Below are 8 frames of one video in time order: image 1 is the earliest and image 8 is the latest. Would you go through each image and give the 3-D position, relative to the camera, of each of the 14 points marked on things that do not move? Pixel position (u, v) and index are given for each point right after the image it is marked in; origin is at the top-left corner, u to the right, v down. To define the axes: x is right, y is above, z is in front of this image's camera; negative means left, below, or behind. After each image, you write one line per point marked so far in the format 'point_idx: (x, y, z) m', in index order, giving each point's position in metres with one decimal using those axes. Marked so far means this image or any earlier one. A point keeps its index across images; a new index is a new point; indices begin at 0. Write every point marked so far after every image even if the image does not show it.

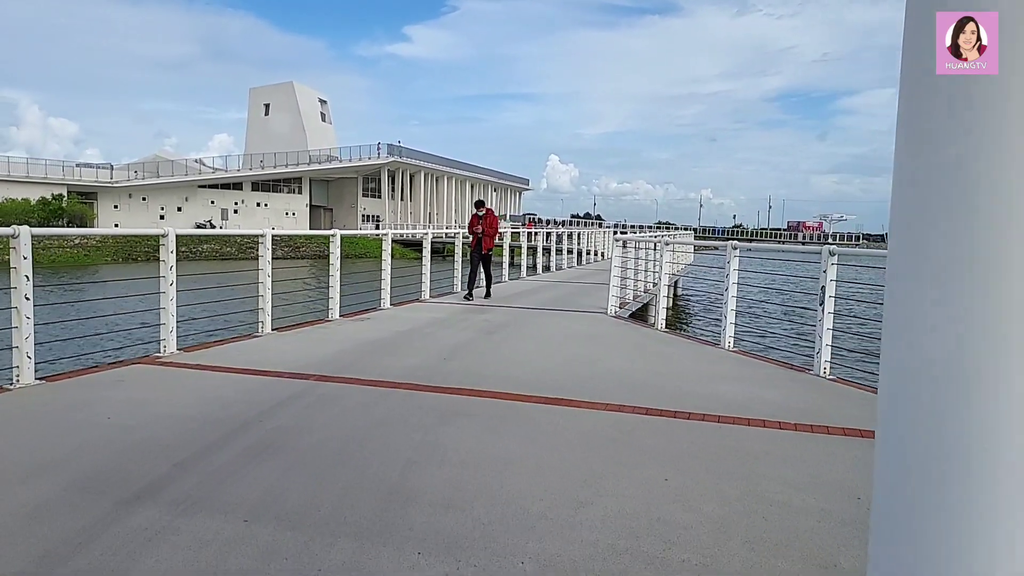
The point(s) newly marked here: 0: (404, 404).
0: (-0.7, -0.8, +4.7) m
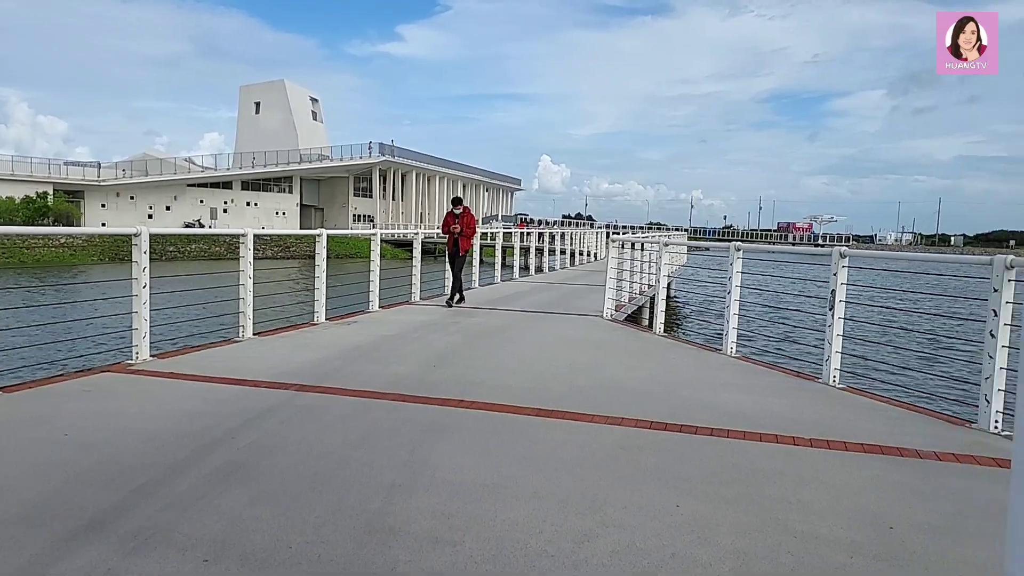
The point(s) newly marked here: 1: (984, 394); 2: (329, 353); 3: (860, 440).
0: (-0.7, -0.8, +4.3) m
1: (+2.9, -0.6, +4.4) m
2: (-1.6, -0.6, +6.3) m
3: (+2.0, -0.9, +4.1) m
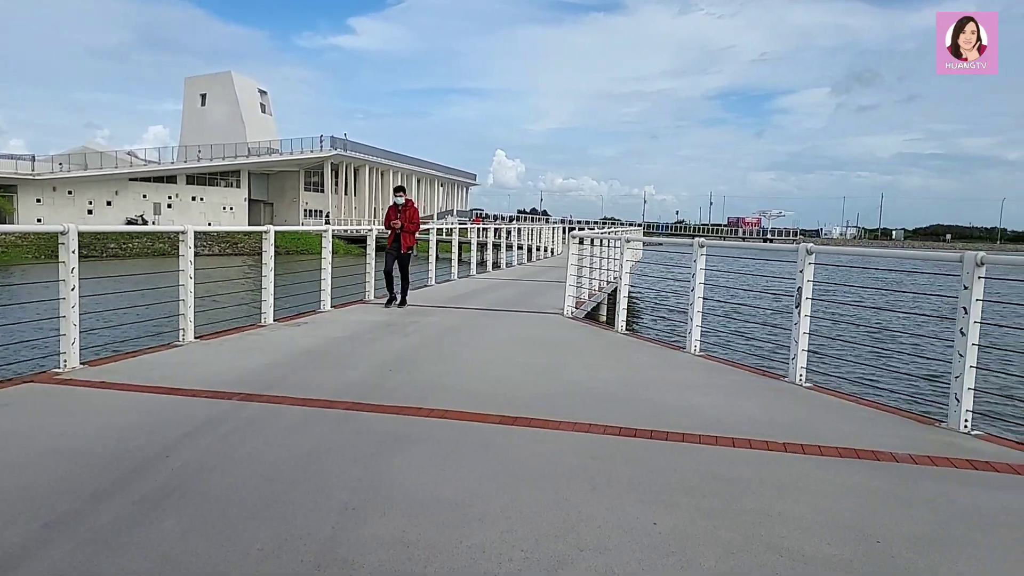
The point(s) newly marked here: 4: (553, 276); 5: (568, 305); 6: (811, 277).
0: (-0.9, -0.8, +4.0) m
1: (+2.7, -0.6, +4.3) m
2: (-1.9, -0.6, +6.0) m
3: (+1.8, -0.9, +4.0) m
4: (+0.9, +0.3, +16.6) m
5: (+0.7, -0.2, +9.3) m
6: (+2.3, +0.1, +5.4) m
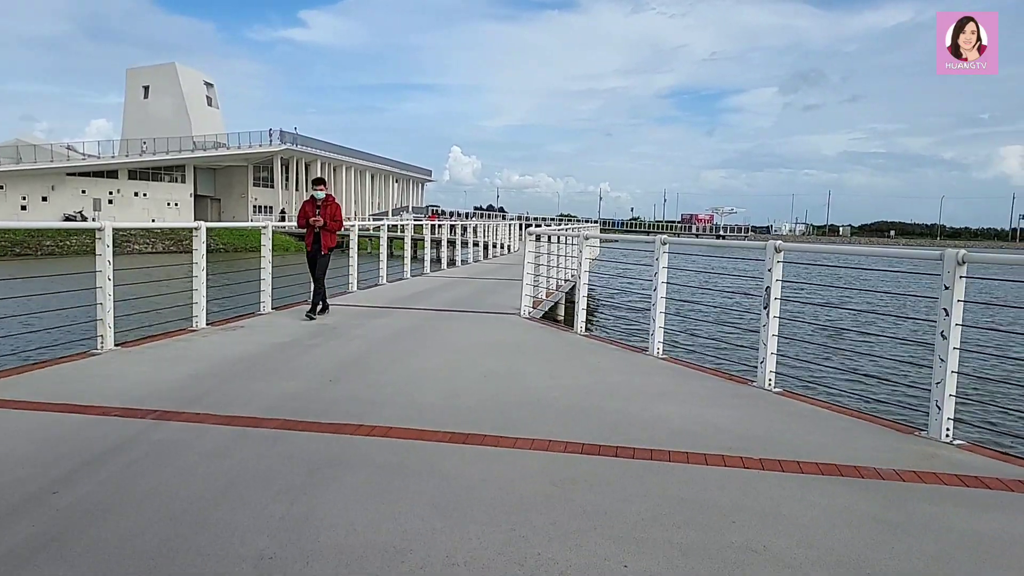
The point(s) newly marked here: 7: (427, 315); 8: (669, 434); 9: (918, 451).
0: (-1.2, -0.8, +3.6) m
1: (+2.4, -0.6, +4.0) m
2: (-2.3, -0.6, +5.4) m
3: (+1.5, -0.9, +3.6) m
4: (-0.1, +0.3, +16.2) m
5: (+0.1, -0.2, +8.9) m
6: (+1.9, +0.1, +5.1) m
7: (-1.0, -0.3, +8.4) m
8: (+0.9, -0.8, +4.0) m
9: (+2.1, -0.9, +3.8) m
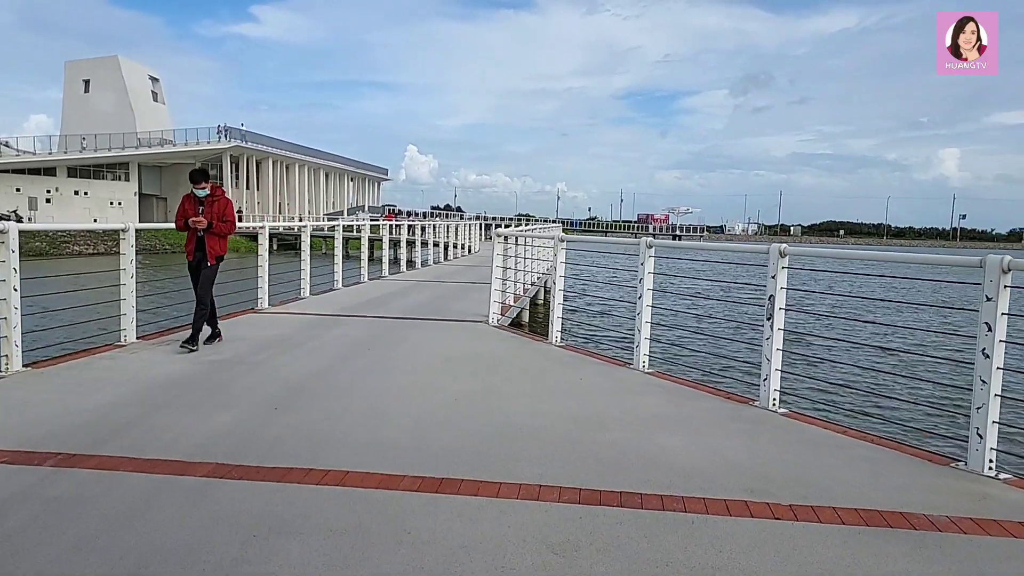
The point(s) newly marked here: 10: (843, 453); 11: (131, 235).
0: (-1.3, -0.9, +2.9) m
1: (+2.3, -0.7, +3.5) m
2: (-2.5, -0.7, +4.6) m
3: (+1.5, -0.9, +3.1) m
4: (-0.9, +0.3, +15.6) m
5: (-0.2, -0.3, +8.3) m
6: (+1.8, 0.0, +4.6) m
7: (-1.3, -0.4, +7.7) m
8: (+0.8, -0.9, +3.5) m
9: (+2.1, -0.9, +3.3) m
10: (+1.7, -0.9, +3.7) m
11: (-3.5, +0.5, +6.5) m
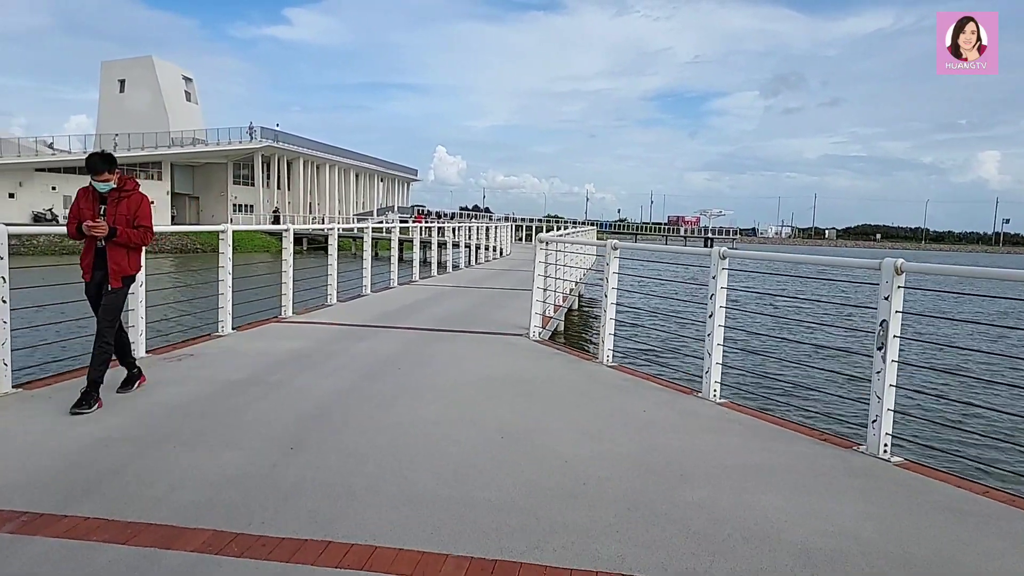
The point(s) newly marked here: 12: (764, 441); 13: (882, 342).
0: (-1.0, -1.0, +2.2) m
1: (+2.6, -0.8, +2.7) m
2: (-2.2, -0.8, +4.0) m
3: (+1.7, -1.0, +2.3) m
4: (-0.2, +0.1, +14.9) m
5: (+0.2, -0.4, +7.6) m
6: (+2.1, -0.1, +3.8) m
7: (-0.9, -0.5, +7.0) m
8: (+1.0, -1.0, +2.7) m
9: (+2.3, -1.0, +2.5) m
10: (+2.0, -1.0, +3.0) m
11: (-3.1, +0.4, +5.9) m
12: (+1.4, -0.8, +4.1) m
13: (+2.0, -0.3, +3.9) m
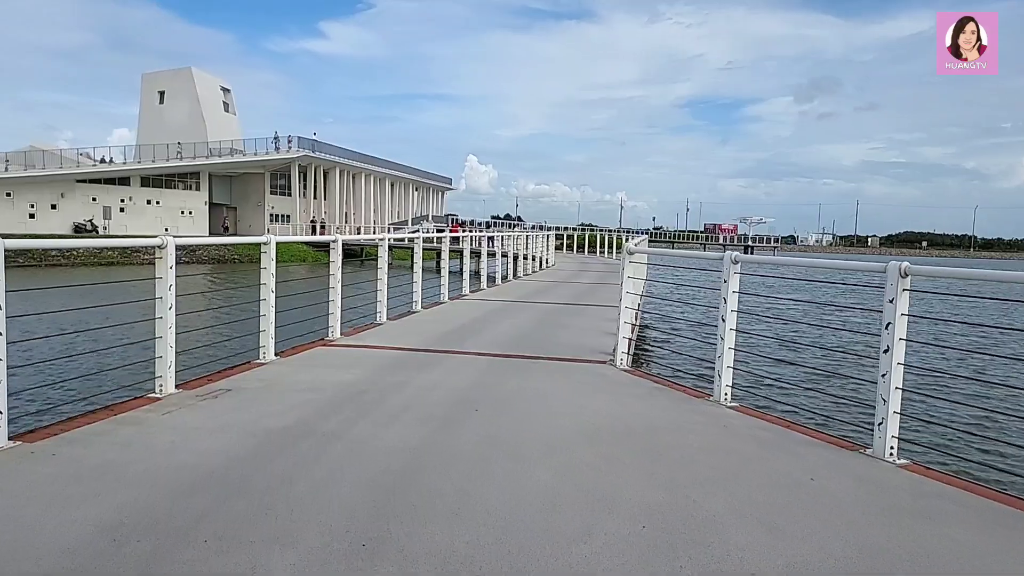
0: (-0.5, -1.1, +1.2) m
1: (+3.1, -0.9, +1.6) m
2: (-1.6, -0.9, +3.0) m
3: (+2.2, -1.2, +1.2) m
4: (+0.9, -0.1, +13.8) m
5: (+1.0, -0.6, +6.5) m
6: (+2.7, -0.2, +2.7) m
7: (-0.2, -0.7, +6.0) m
8: (+1.6, -1.1, +1.6) m
9: (+2.8, -1.2, +1.3) m
10: (+2.6, -1.1, +1.8) m
11: (-2.4, +0.2, +5.0) m
12: (+2.0, -1.0, +3.0) m
13: (+2.6, -0.4, +2.7) m
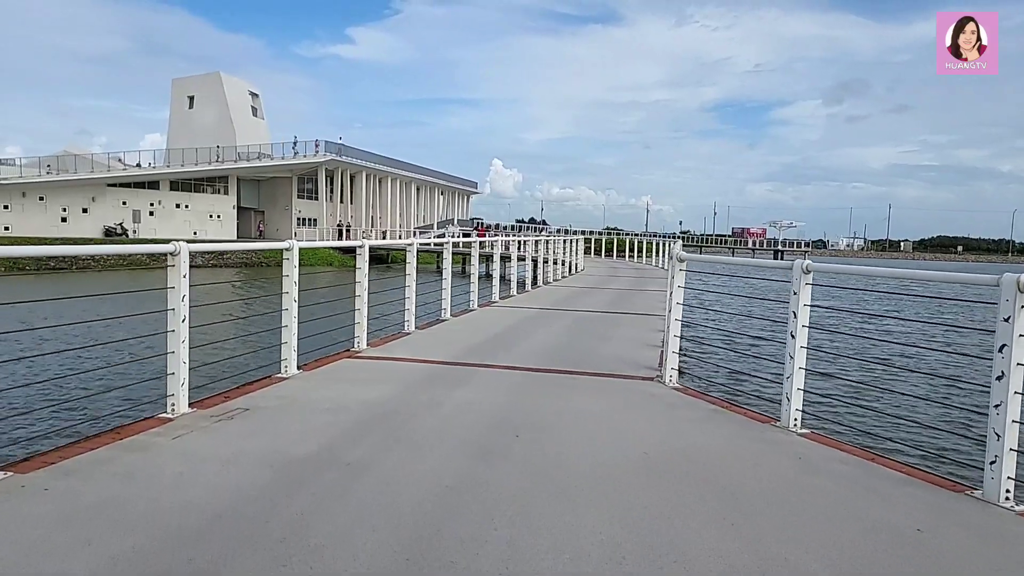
0: (-0.3, -1.2, +0.7) m
1: (+3.3, -1.0, +1.0) m
2: (-1.4, -1.0, +2.6) m
3: (+2.4, -1.2, +0.6) m
4: (+1.5, -0.3, +13.3) m
5: (+1.3, -0.7, +6.0) m
6: (+2.9, -0.3, +2.1) m
7: (+0.1, -0.7, +5.5) m
8: (+1.7, -1.2, +1.0) m
9: (+3.0, -1.2, +0.7) m
10: (+2.7, -1.2, +1.2) m
11: (-2.1, +0.2, +4.6) m
12: (+2.2, -1.0, +2.4) m
13: (+2.8, -0.5, +2.1) m
